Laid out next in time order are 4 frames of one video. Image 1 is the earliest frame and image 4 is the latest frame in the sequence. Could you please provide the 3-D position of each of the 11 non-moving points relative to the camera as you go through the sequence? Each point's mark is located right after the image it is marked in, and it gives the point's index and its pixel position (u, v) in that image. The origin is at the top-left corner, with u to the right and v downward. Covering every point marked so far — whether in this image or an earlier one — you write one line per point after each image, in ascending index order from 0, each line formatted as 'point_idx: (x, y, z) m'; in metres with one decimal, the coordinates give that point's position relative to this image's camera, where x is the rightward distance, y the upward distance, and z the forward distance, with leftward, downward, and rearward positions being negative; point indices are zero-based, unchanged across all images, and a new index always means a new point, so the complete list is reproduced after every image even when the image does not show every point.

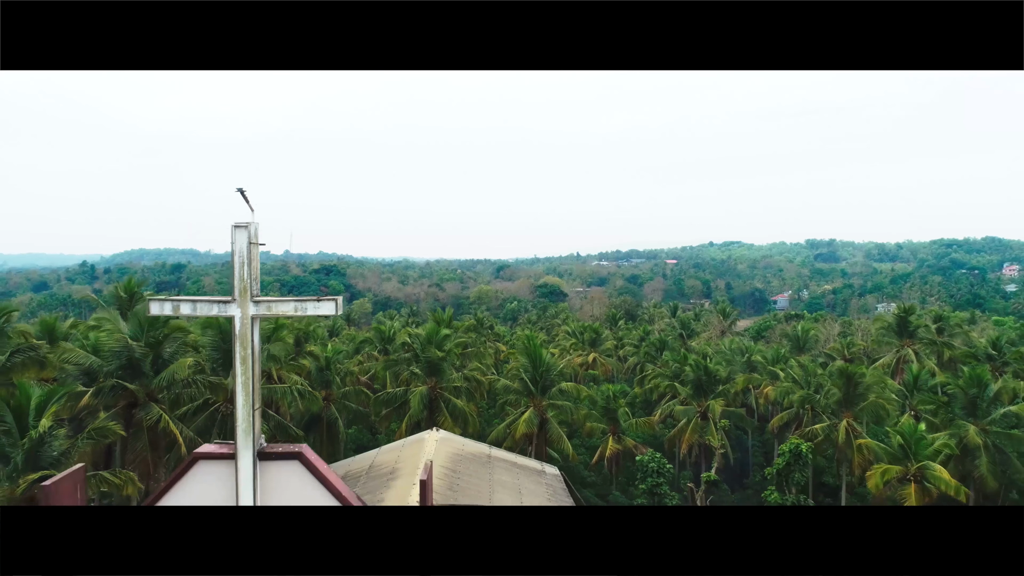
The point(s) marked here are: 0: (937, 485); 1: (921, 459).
0: (+11.4, -5.3, +16.5) m
1: (+11.3, -4.7, +17.1) m
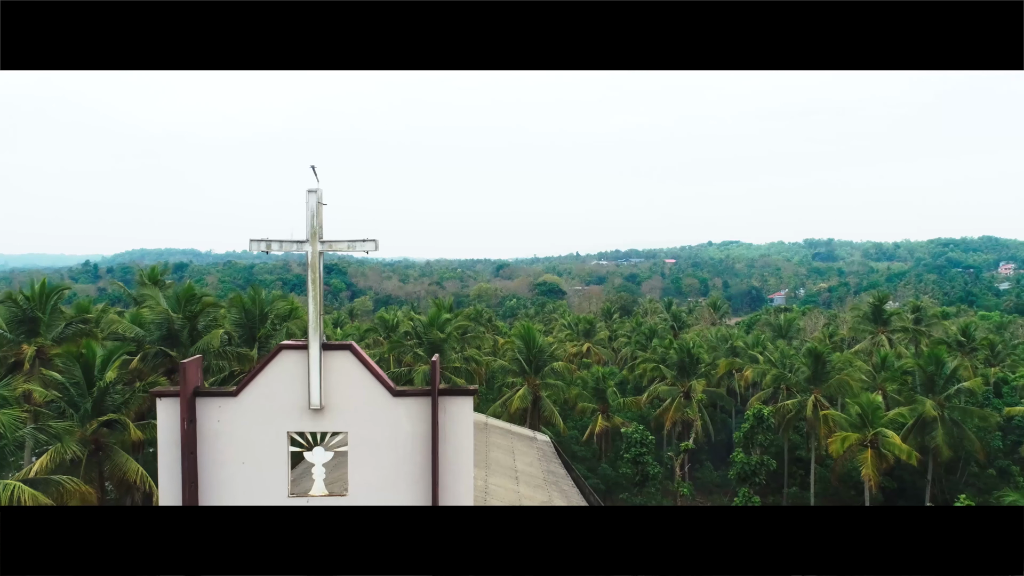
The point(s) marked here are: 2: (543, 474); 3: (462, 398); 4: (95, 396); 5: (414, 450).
0: (+11.2, -4.8, +18.3) m
1: (+11.1, -4.2, +18.9) m
2: (+0.7, -4.5, +15.1) m
3: (-0.5, -1.0, +5.7) m
4: (-7.4, -1.9, +11.0) m
5: (-0.9, -1.5, +5.6) m
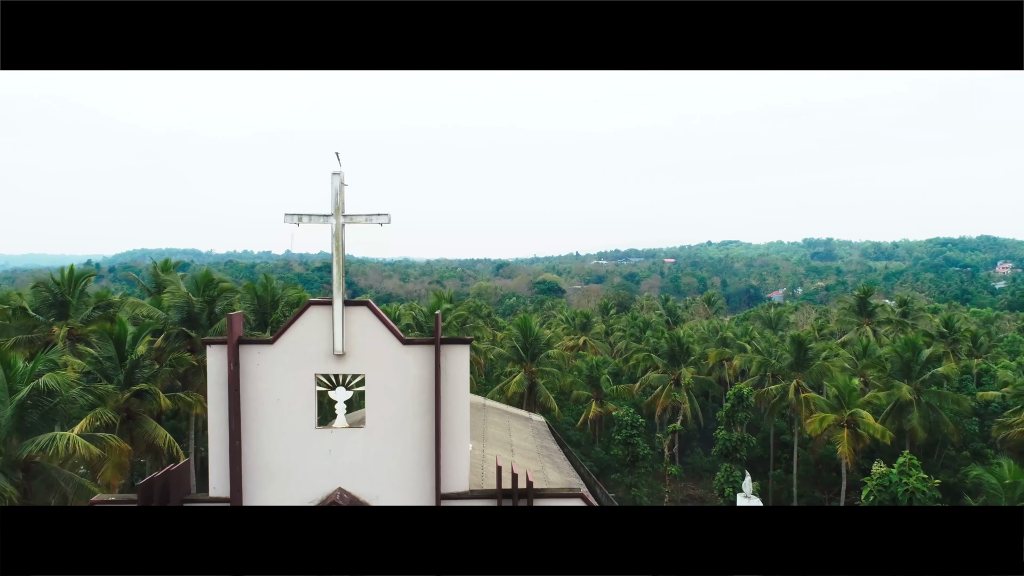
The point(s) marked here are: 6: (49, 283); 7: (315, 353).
0: (+11.1, -4.4, +19.4) m
1: (+11.0, -3.9, +20.0) m
2: (+0.6, -4.2, +16.2) m
3: (-0.6, -0.6, +6.8) m
4: (-7.5, -1.6, +12.1) m
5: (-1.0, -1.1, +6.7) m
6: (-11.7, +0.1, +15.6) m
7: (-2.1, -0.7, +6.6) m
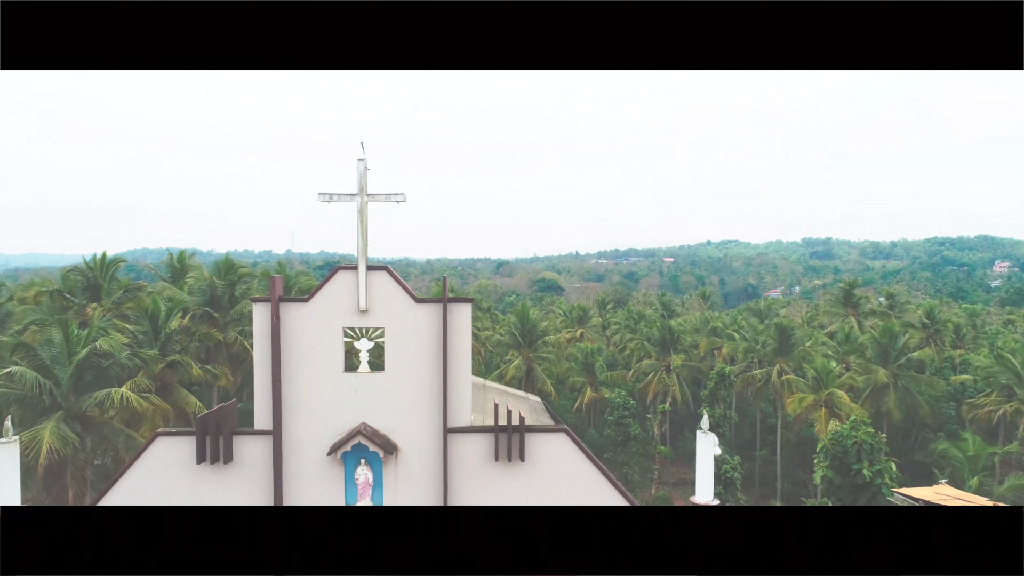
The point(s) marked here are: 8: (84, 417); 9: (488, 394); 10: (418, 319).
0: (+11.0, -4.0, +20.7) m
1: (+10.9, -3.5, +21.2) m
2: (+0.6, -3.8, +17.5) m
3: (-0.6, -0.2, +8.0) m
4: (-7.6, -1.2, +13.4) m
5: (-1.1, -0.7, +8.0) m
6: (-11.7, +0.6, +16.9) m
7: (-2.2, -0.3, +7.9) m
8: (-7.2, -2.2, +10.4) m
9: (-0.8, -3.3, +19.1) m
10: (-1.2, -0.4, +8.0) m
